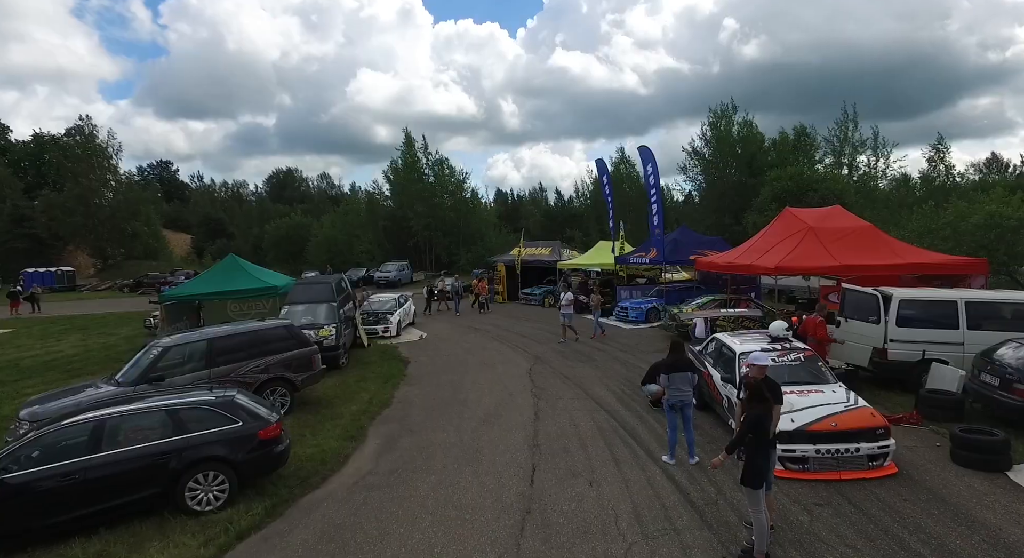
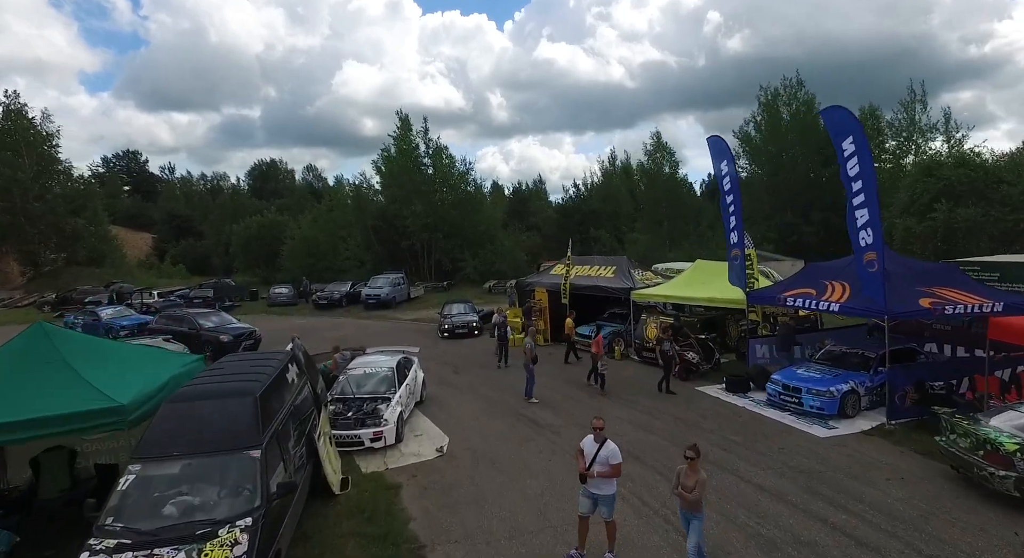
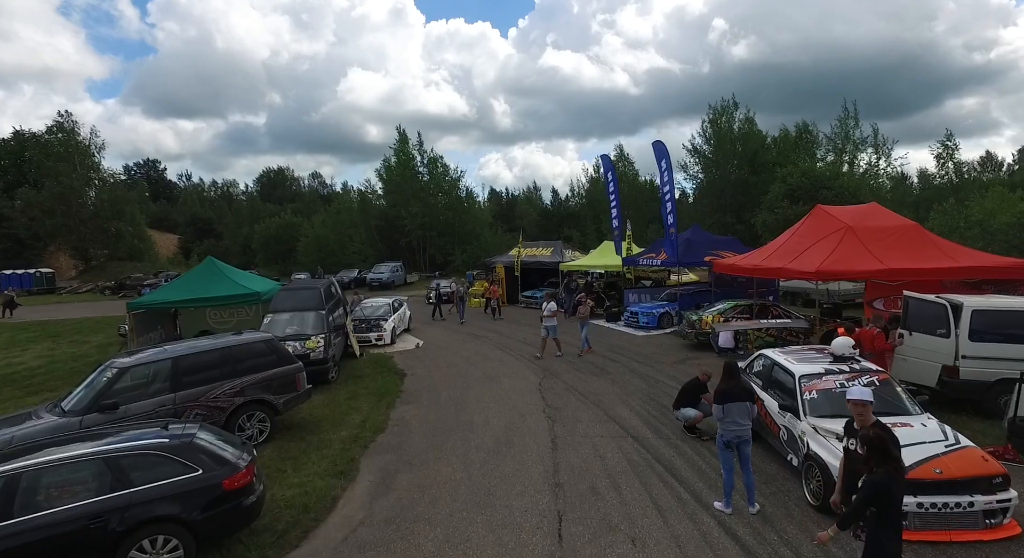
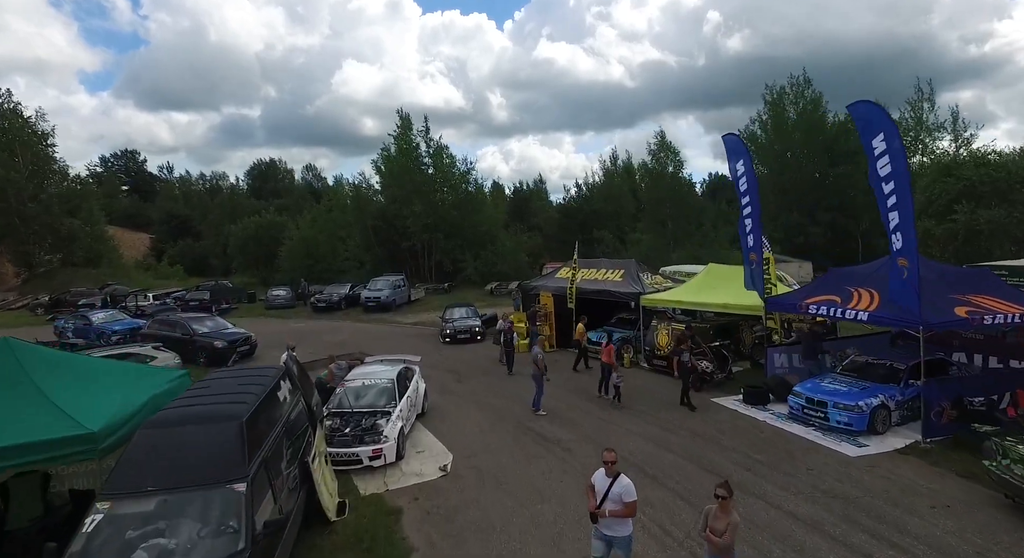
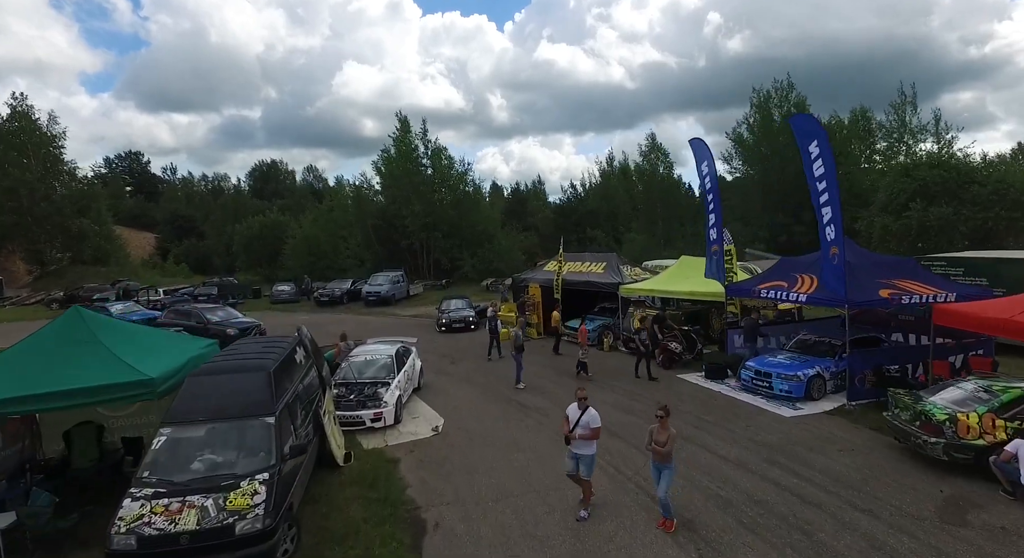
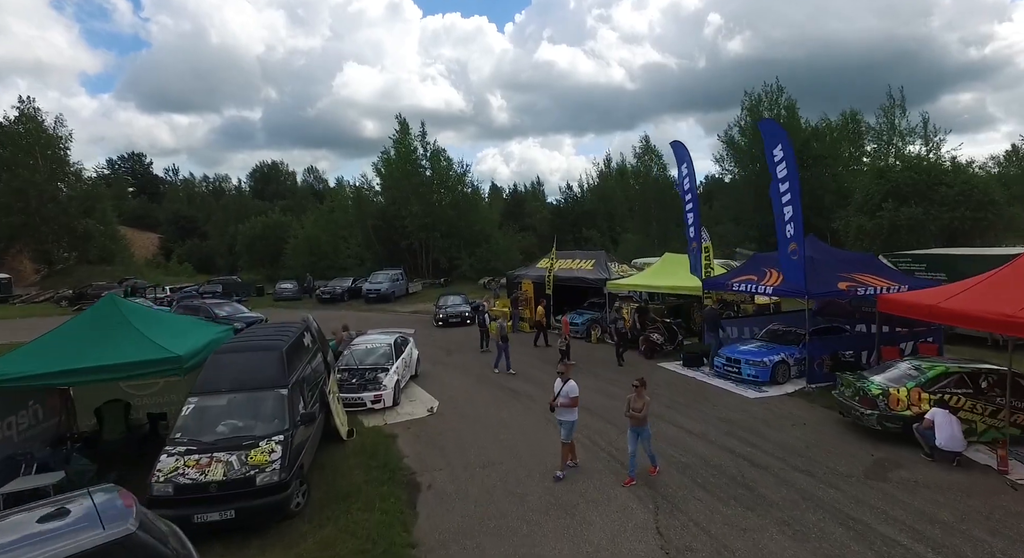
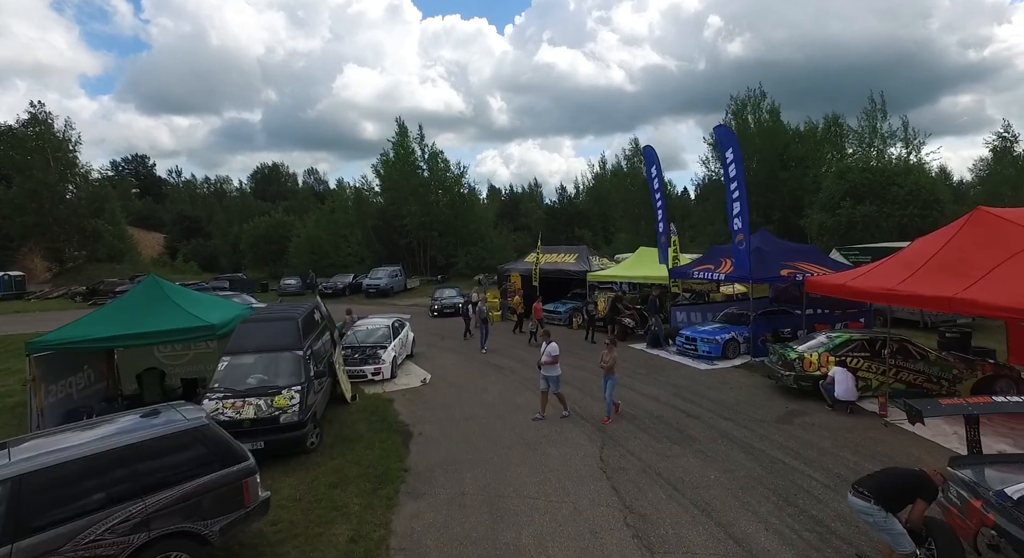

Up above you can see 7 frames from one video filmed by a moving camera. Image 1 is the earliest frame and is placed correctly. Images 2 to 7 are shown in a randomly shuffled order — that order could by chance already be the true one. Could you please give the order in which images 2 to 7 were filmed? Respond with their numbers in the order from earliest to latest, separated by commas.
3, 7, 6, 5, 2, 4
